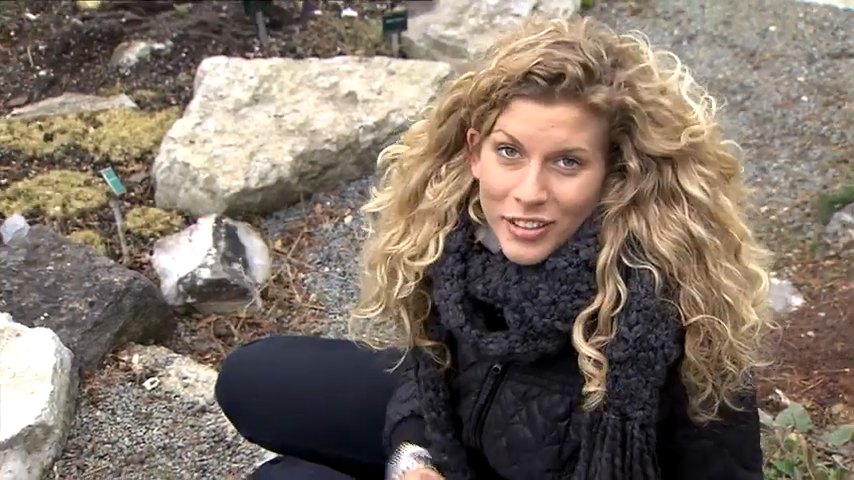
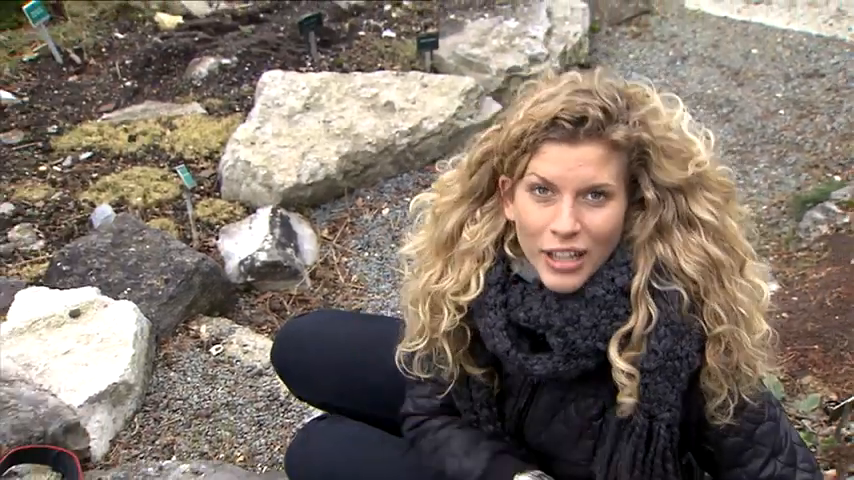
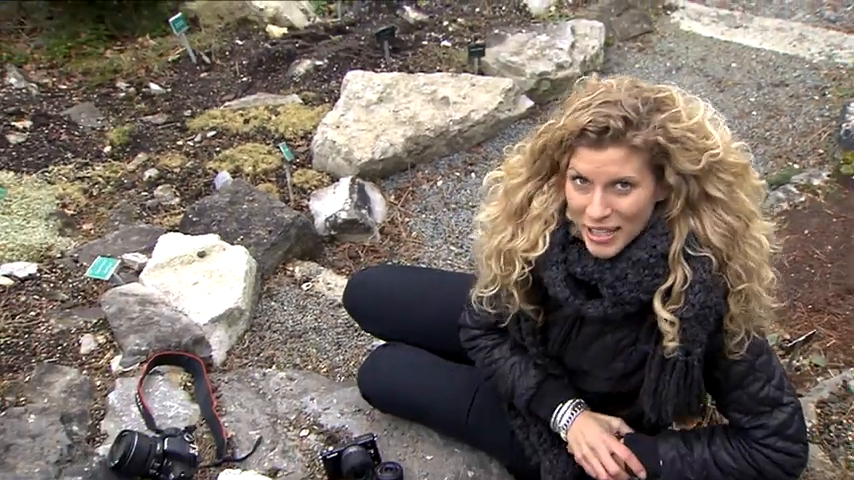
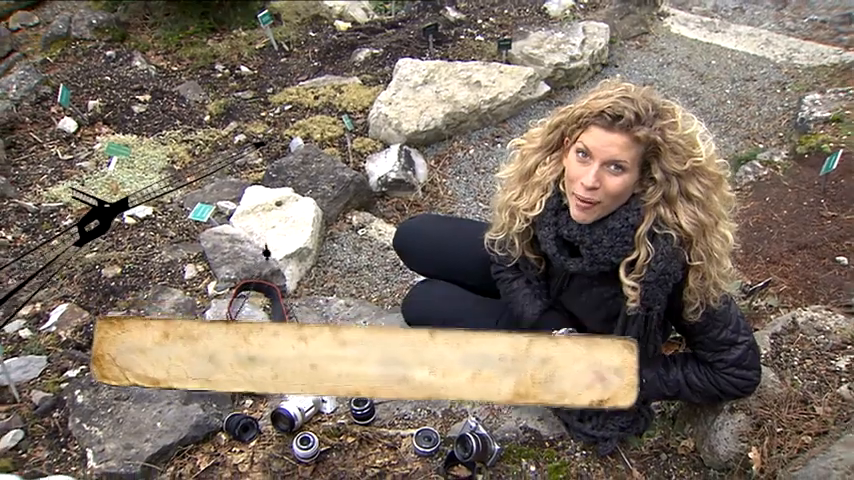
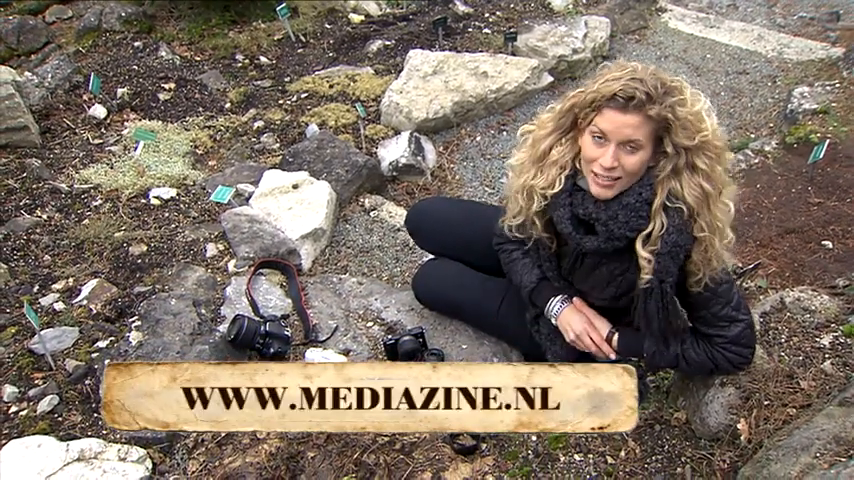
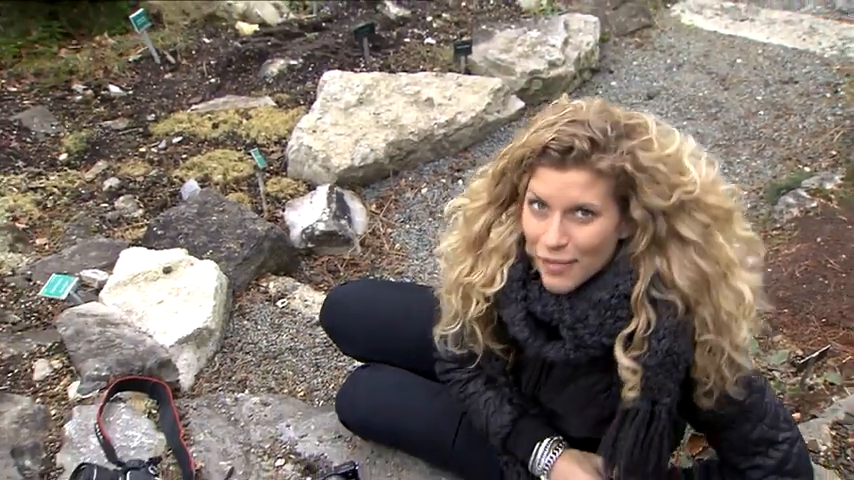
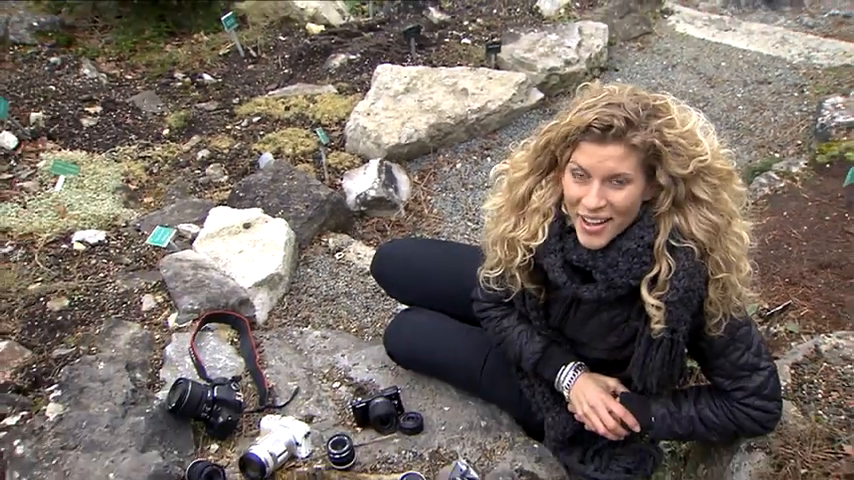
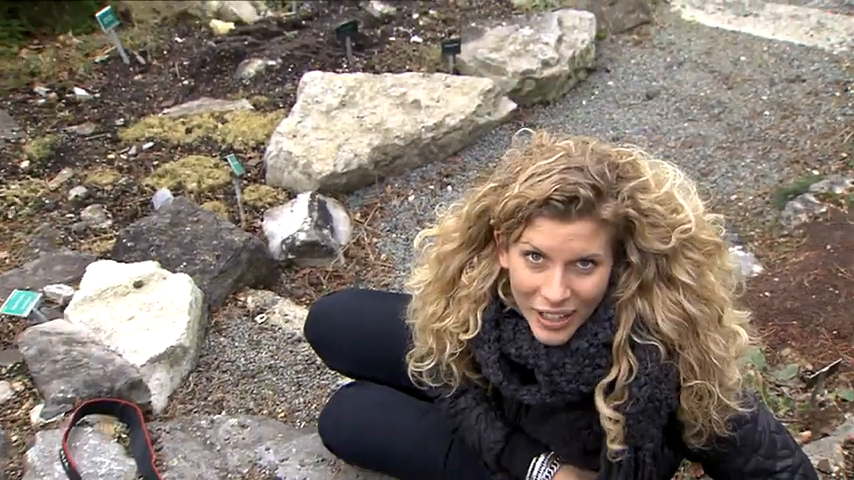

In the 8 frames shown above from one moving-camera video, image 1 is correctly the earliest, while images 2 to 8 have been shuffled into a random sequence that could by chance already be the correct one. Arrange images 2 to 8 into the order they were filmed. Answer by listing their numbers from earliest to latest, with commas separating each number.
2, 8, 6, 3, 7, 4, 5
